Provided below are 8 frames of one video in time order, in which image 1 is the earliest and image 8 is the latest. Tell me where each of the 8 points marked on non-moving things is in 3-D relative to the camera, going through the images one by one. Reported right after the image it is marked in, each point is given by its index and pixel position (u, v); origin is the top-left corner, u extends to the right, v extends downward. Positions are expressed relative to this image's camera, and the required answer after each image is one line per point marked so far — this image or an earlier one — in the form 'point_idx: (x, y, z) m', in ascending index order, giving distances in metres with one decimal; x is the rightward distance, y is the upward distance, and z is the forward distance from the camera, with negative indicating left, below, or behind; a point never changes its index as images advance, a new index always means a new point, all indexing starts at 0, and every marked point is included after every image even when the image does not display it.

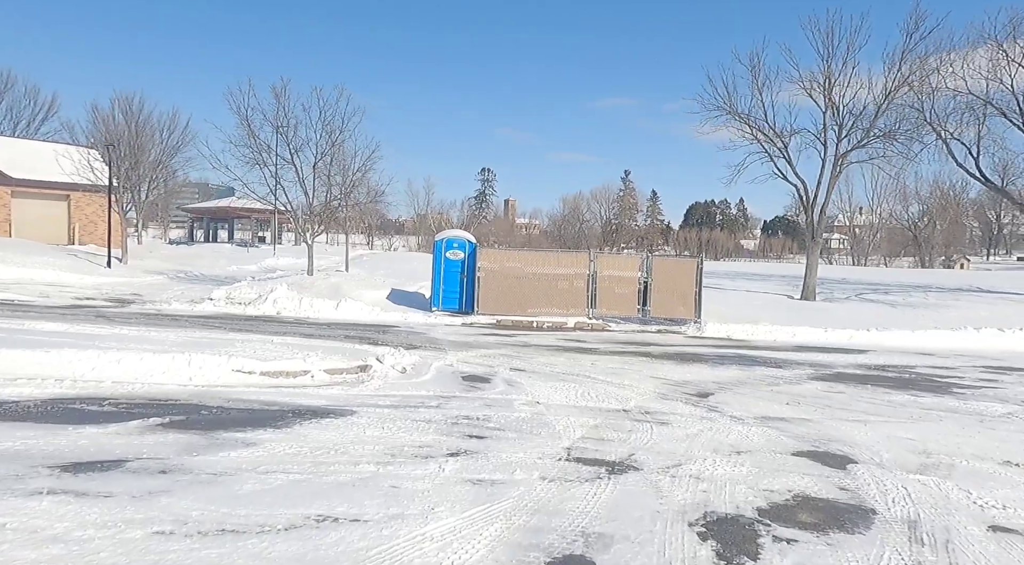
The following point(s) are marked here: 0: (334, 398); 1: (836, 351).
0: (-1.9, -1.2, +8.2) m
1: (+7.8, -1.6, +18.4) m
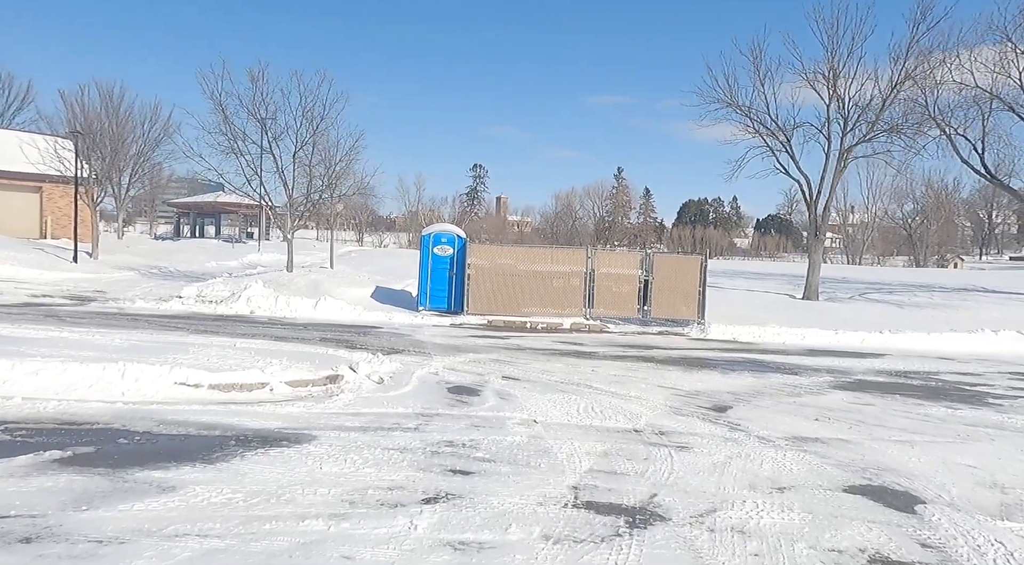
0: (-2.0, -1.2, +6.9) m
1: (+7.6, -1.6, +17.2) m
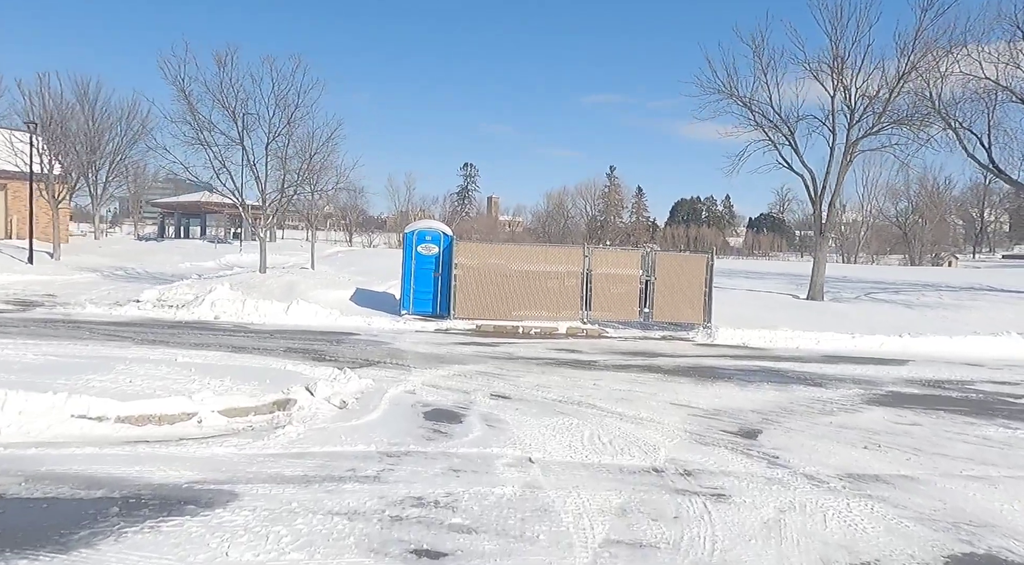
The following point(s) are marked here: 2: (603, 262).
0: (-2.0, -1.3, +5.3) m
1: (+7.4, -1.6, +15.7) m
2: (+2.2, +0.5, +18.7) m
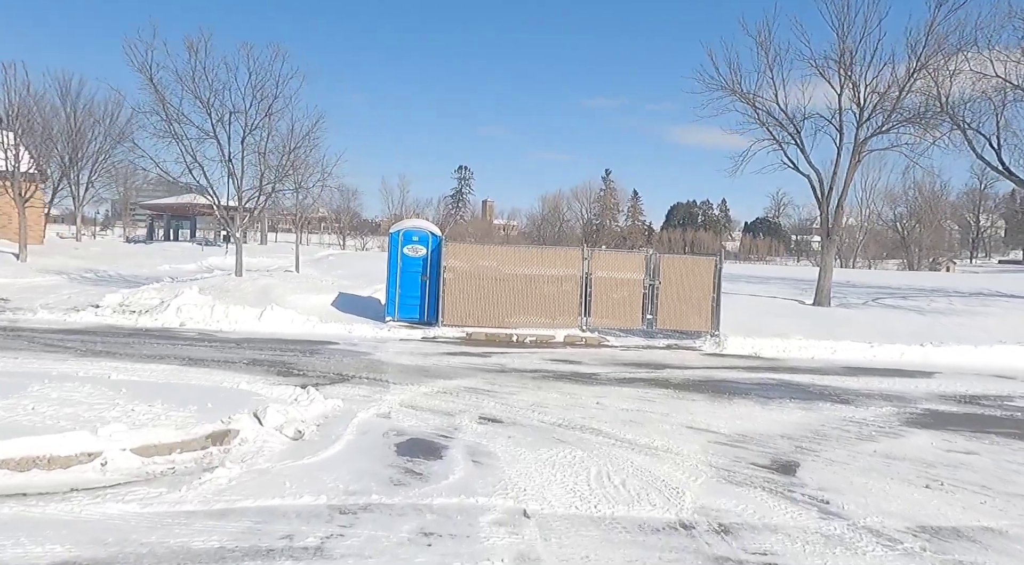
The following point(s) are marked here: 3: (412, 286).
0: (-2.1, -1.3, +3.9) m
1: (+7.3, -1.7, +14.4) m
2: (+2.1, +0.4, +17.4) m
3: (-2.3, -0.1, +17.5) m
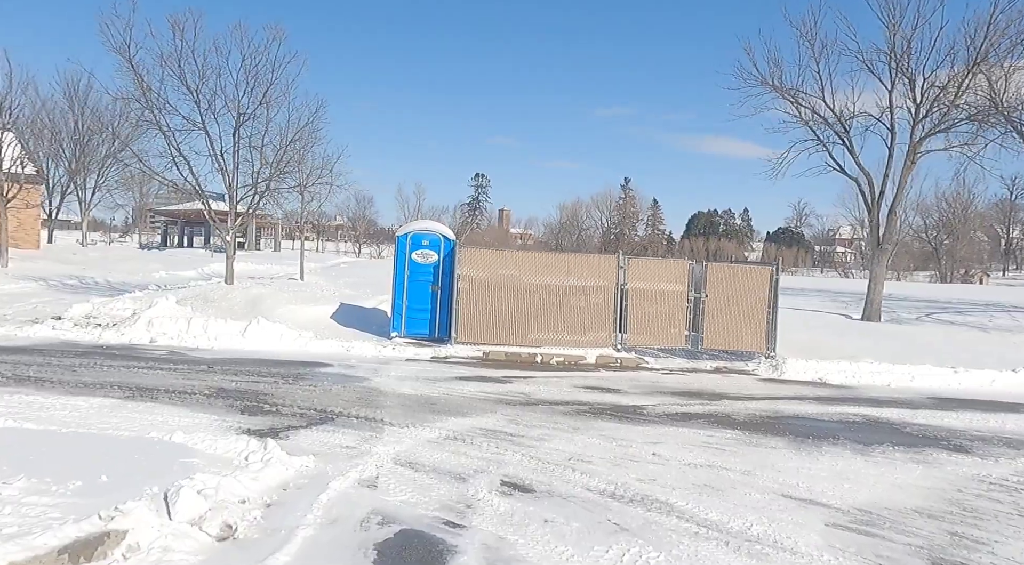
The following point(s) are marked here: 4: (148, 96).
0: (-1.9, -1.3, +1.7) m
1: (+7.7, -2.0, +12.0) m
2: (+2.5, +0.2, +15.1) m
3: (-1.8, -0.3, +15.3) m
4: (-7.8, +4.0, +16.5) m
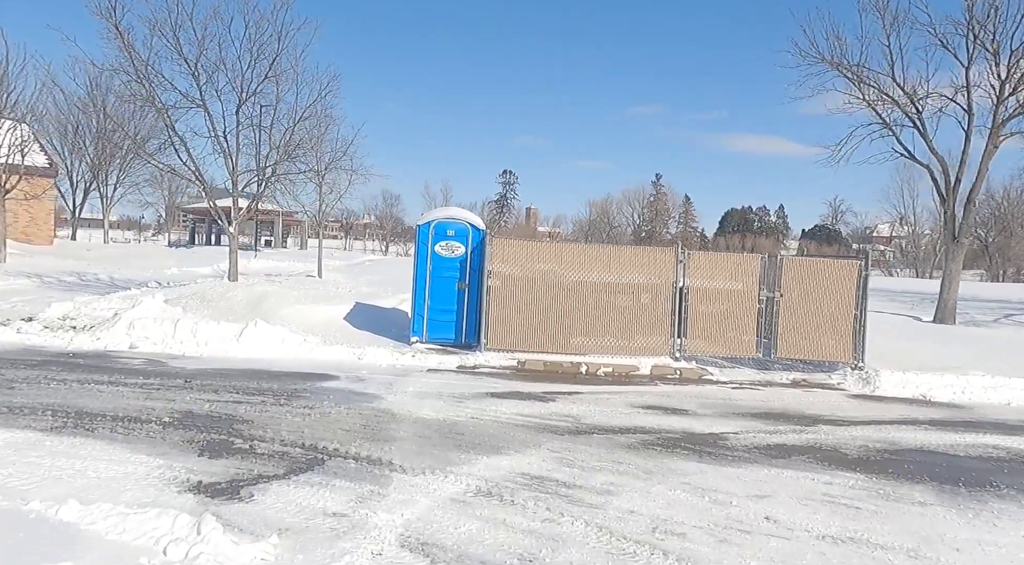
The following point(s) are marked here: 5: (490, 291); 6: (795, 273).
0: (-1.7, -1.3, -0.3) m
1: (+8.2, -1.9, +9.6) m
2: (+3.2, +0.2, +12.9) m
3: (-1.2, -0.2, +13.3) m
4: (-7.1, +4.1, +14.7) m
5: (-0.4, -0.1, +12.8) m
6: (+4.7, +0.1, +12.8) m
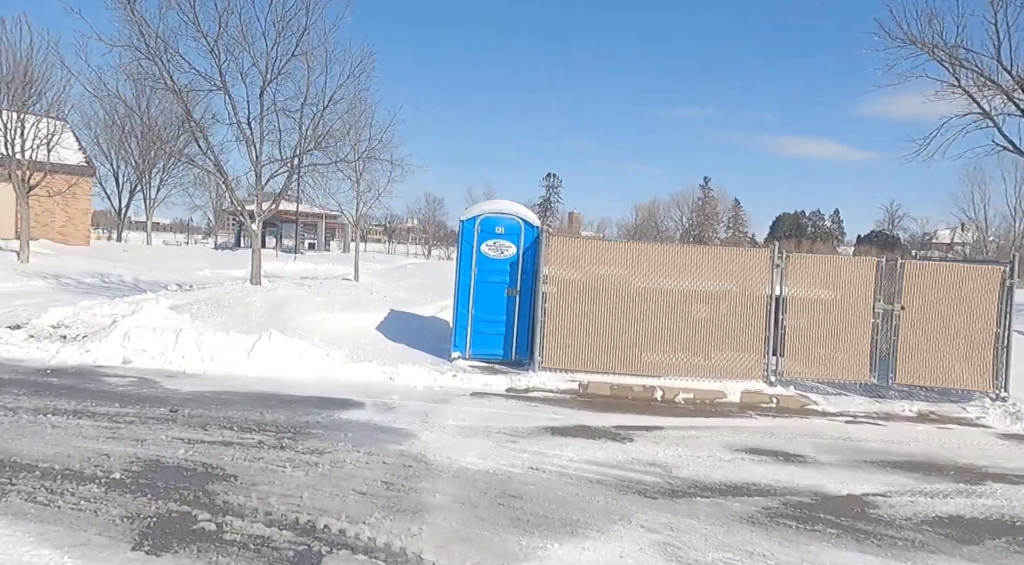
0: (-1.6, -1.3, -2.2) m
1: (+8.8, -2.1, +7.1) m
2: (+4.1, +0.1, +10.7) m
3: (-0.3, -0.3, +11.4) m
4: (-6.1, +4.0, +13.1) m
5: (+0.5, -0.2, +10.8) m
6: (+5.6, 0.0, +10.6) m
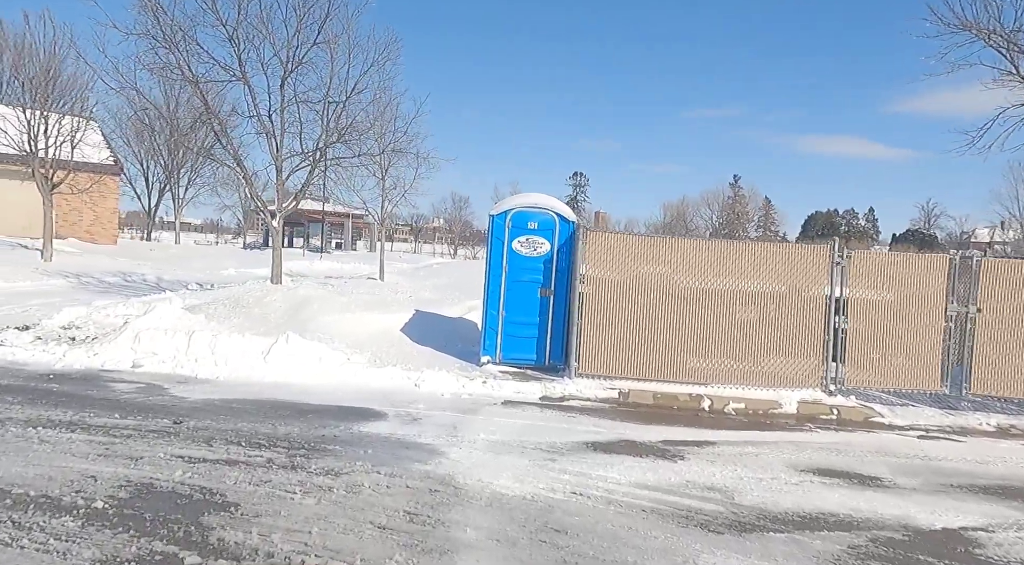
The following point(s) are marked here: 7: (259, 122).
0: (-1.6, -1.3, -2.9) m
1: (+9.2, -2.1, +6.1) m
2: (+4.5, +0.1, +9.8) m
3: (+0.2, -0.3, +10.6) m
4: (-5.6, +4.0, +12.5) m
5: (+0.9, -0.2, +10.0) m
6: (+6.0, 0.0, +9.6) m
7: (-4.4, +2.8, +13.6) m
